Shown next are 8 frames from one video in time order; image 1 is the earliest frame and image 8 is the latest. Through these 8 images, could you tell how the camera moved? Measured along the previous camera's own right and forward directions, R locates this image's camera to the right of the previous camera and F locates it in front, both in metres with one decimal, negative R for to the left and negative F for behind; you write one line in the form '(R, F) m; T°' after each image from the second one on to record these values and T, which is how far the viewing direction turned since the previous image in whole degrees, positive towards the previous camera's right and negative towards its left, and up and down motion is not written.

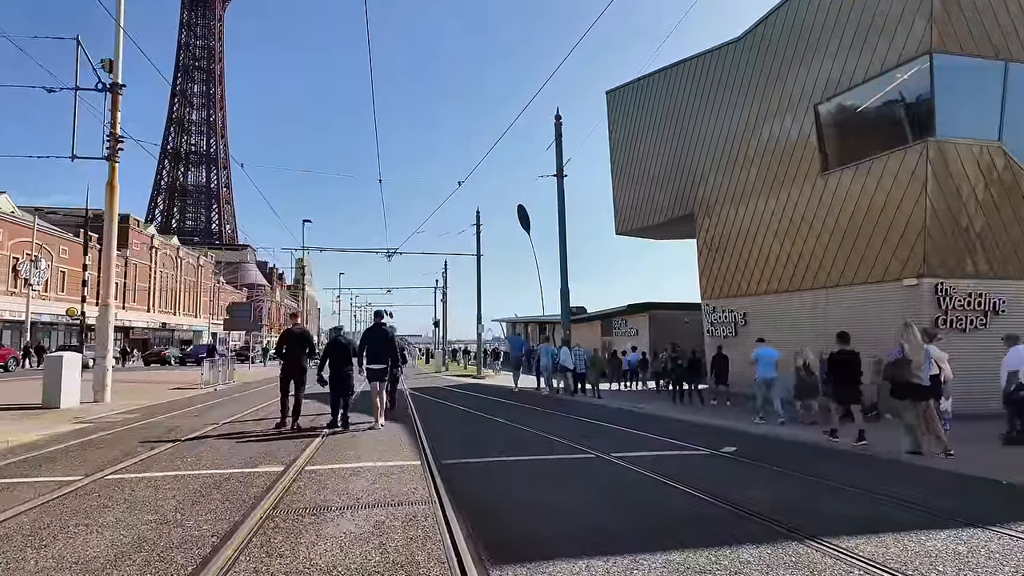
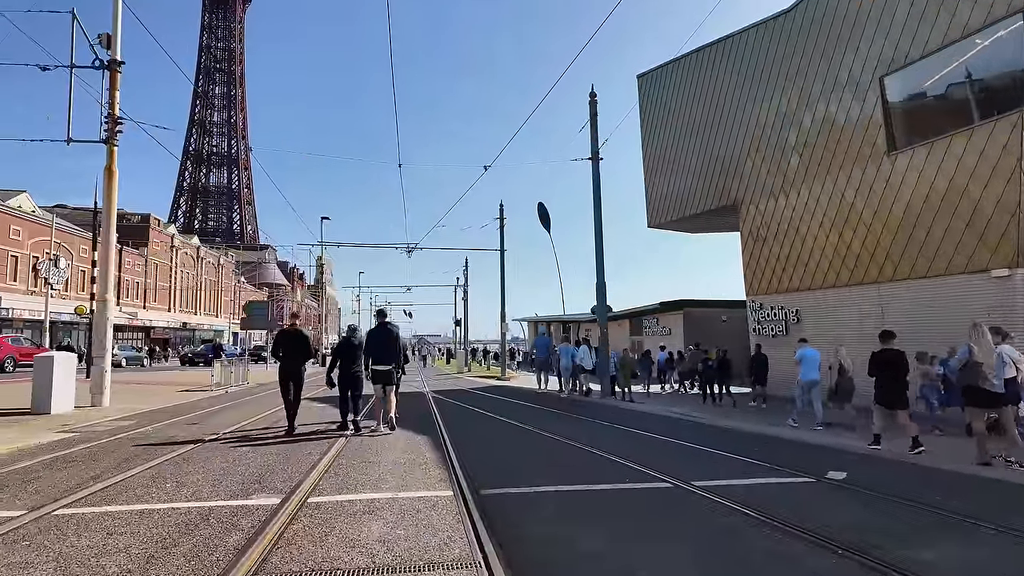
(-0.3, +1.4) m; -2°
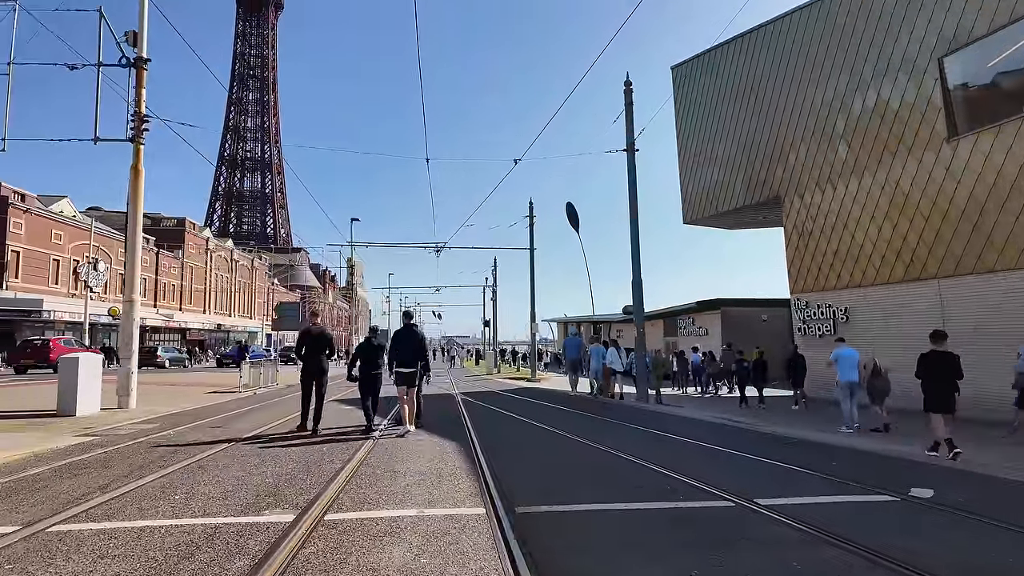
(-0.1, +0.6) m; -3°
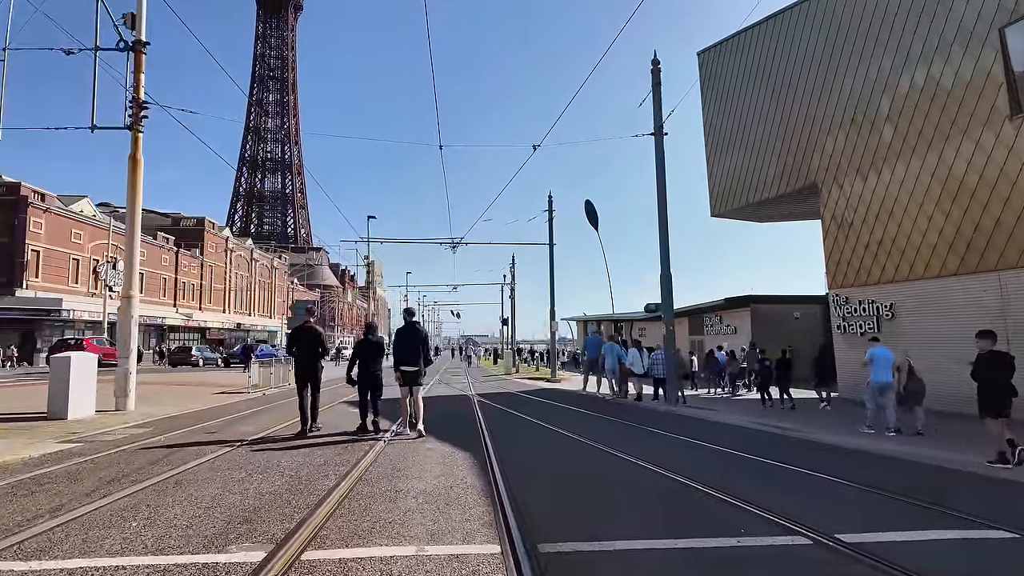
(0.0, +0.9) m; -2°
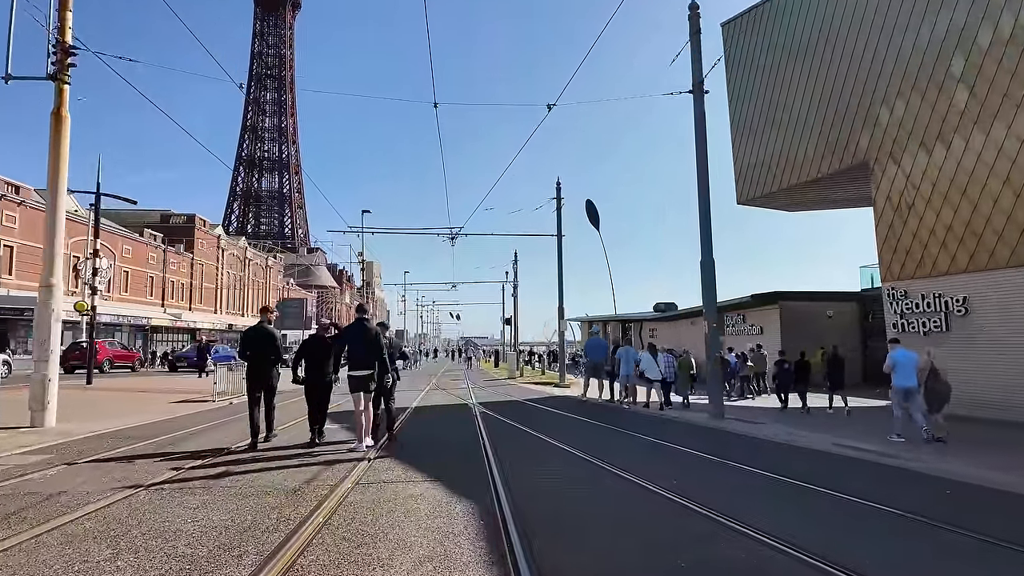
(-0.2, +2.3) m; 0°
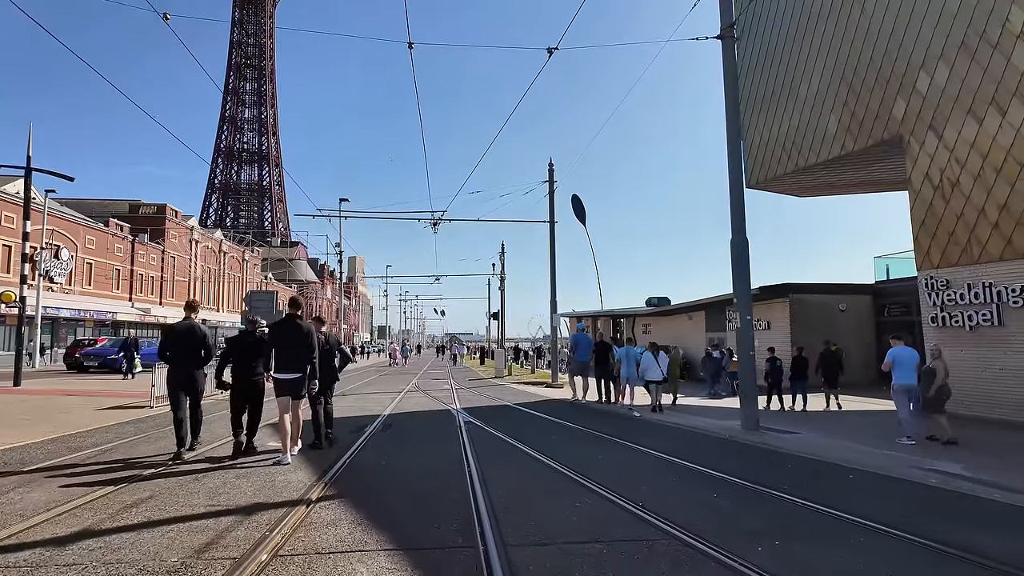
(-0.1, +1.9) m; +1°
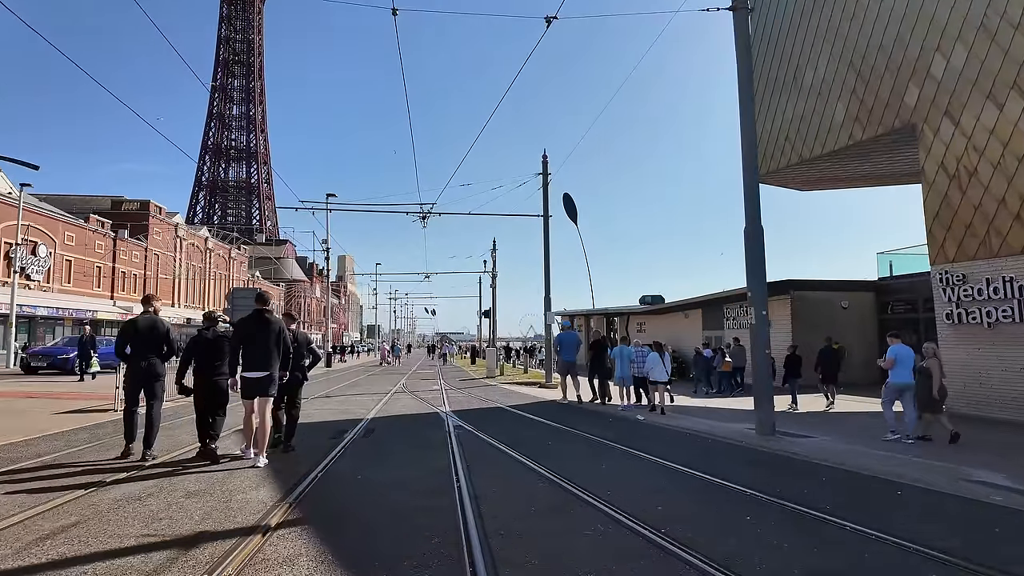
(0.0, +0.8) m; +1°
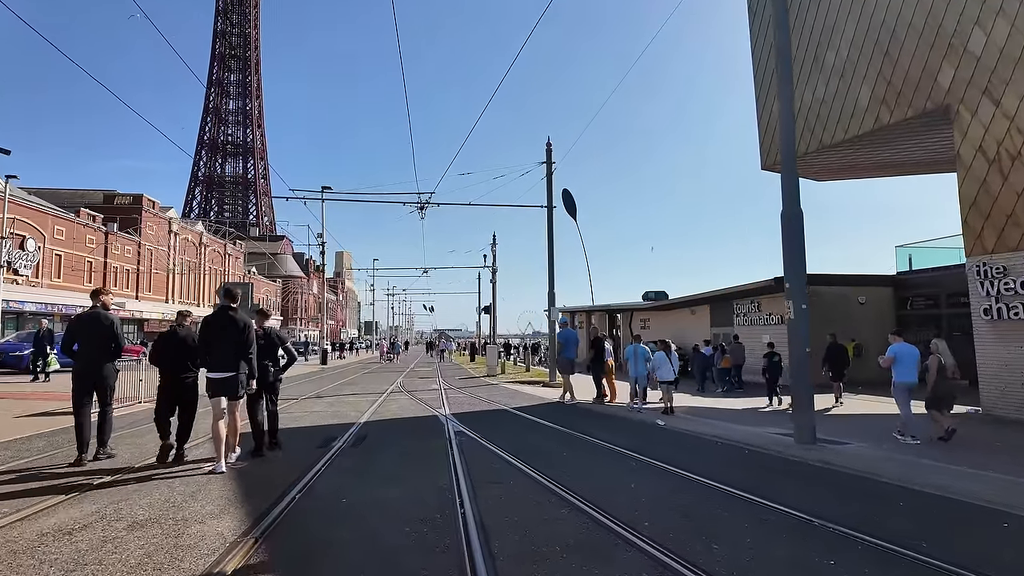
(-0.1, +0.9) m; 0°
